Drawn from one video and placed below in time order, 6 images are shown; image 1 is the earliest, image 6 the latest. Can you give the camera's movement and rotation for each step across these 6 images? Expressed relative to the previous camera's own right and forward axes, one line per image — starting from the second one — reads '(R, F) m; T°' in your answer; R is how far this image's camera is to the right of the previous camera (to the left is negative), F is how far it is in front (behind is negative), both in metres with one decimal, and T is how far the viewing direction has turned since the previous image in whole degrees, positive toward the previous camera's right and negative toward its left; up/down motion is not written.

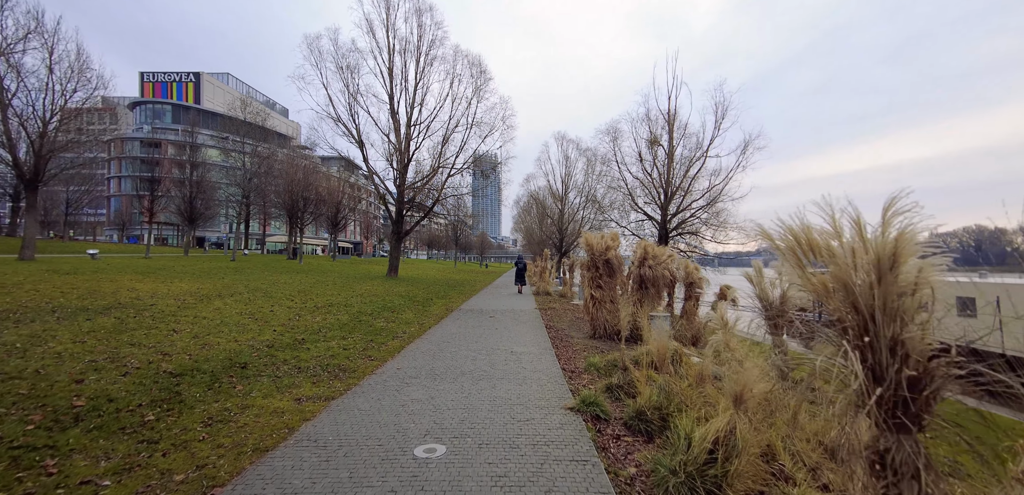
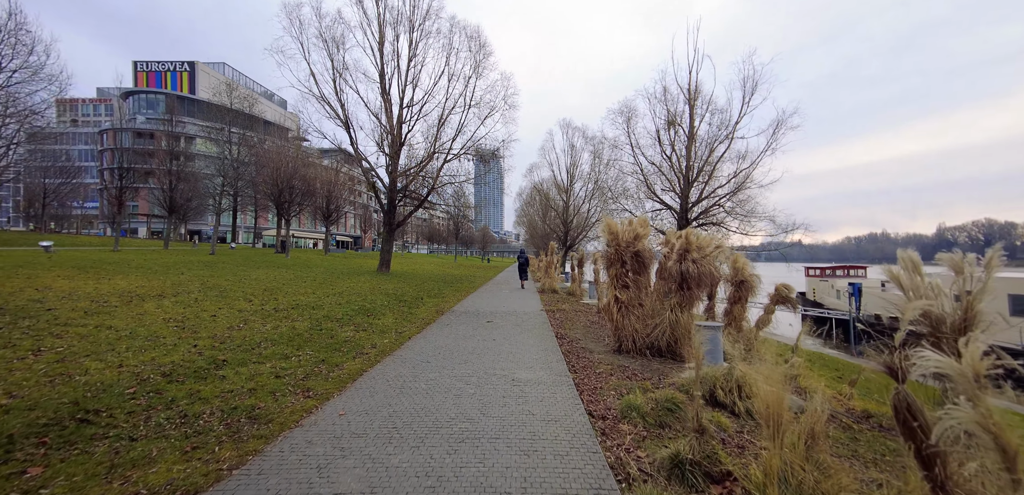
(0.0, +2.1) m; 0°
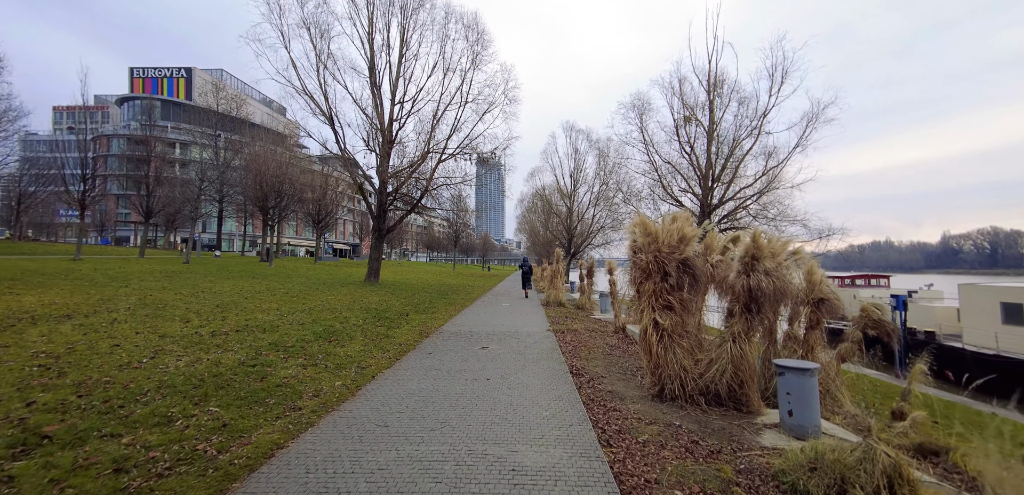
(0.0, +2.0) m; 0°
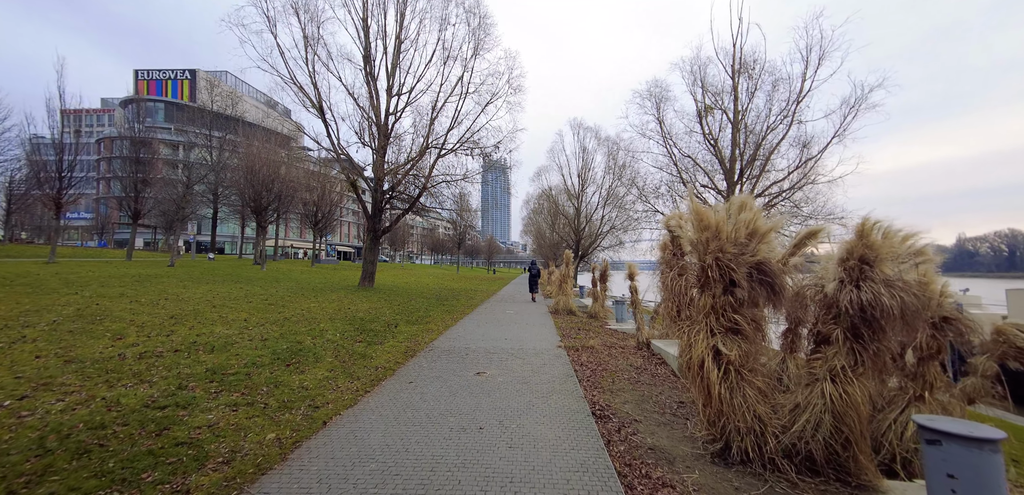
(0.0, +1.6) m; -1°
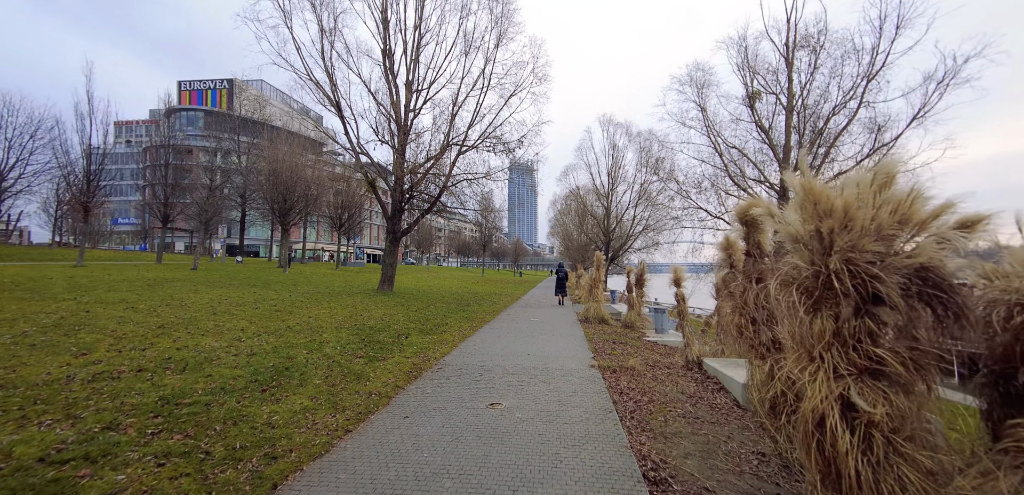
(+0.1, +1.3) m; -4°
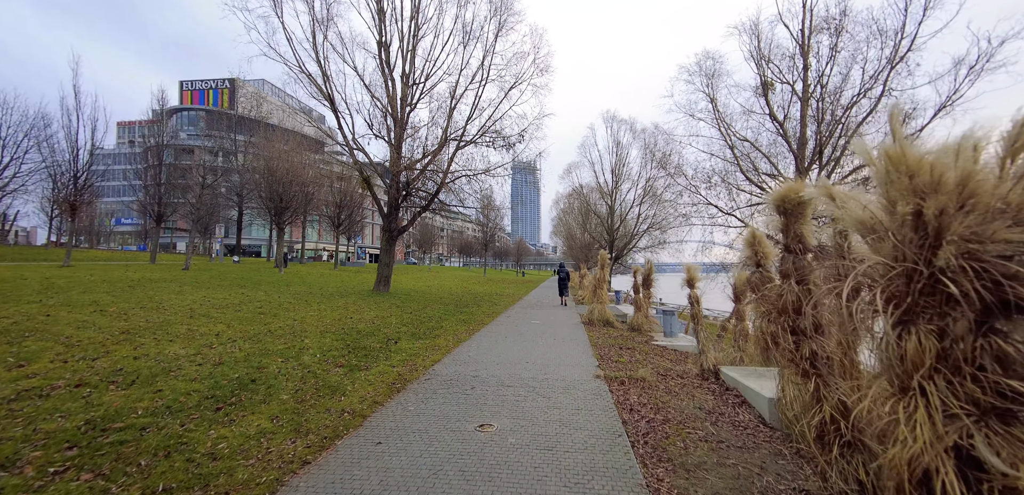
(+0.1, +0.7) m; 0°
